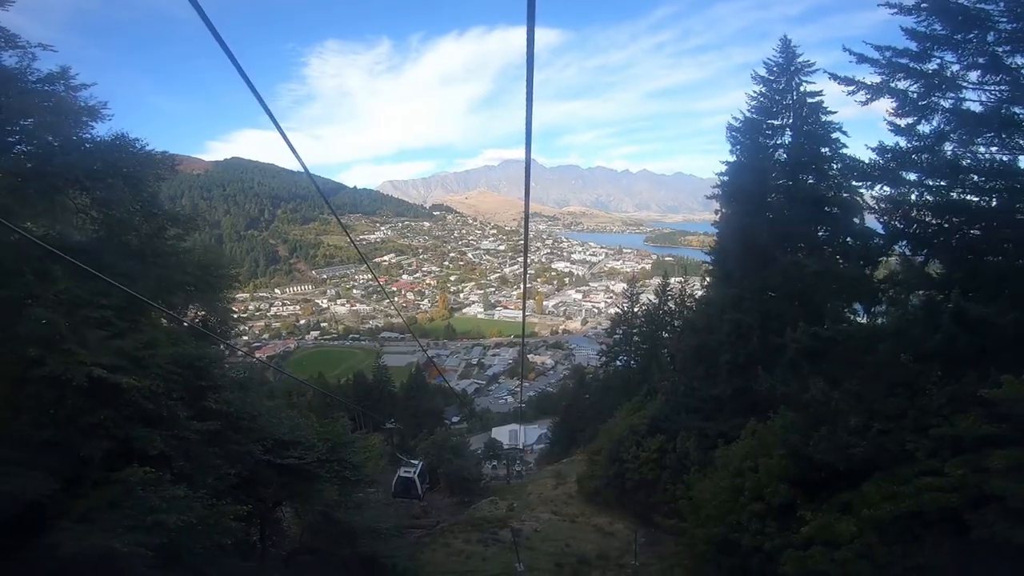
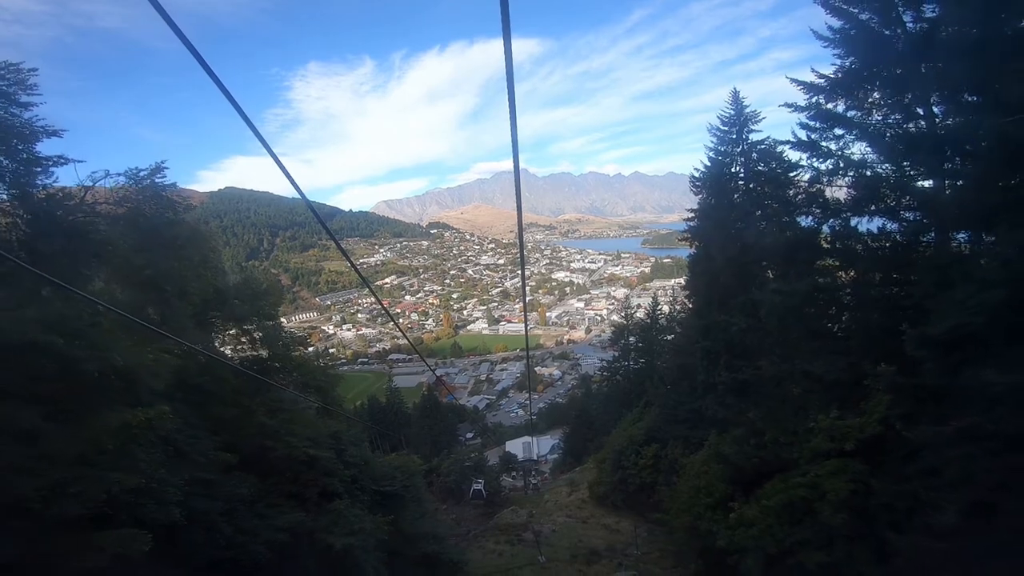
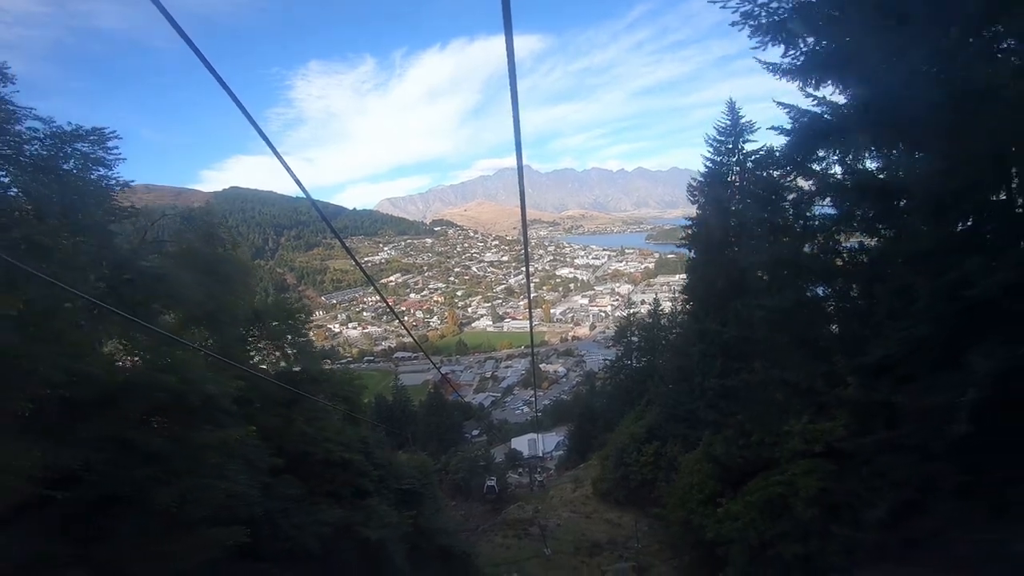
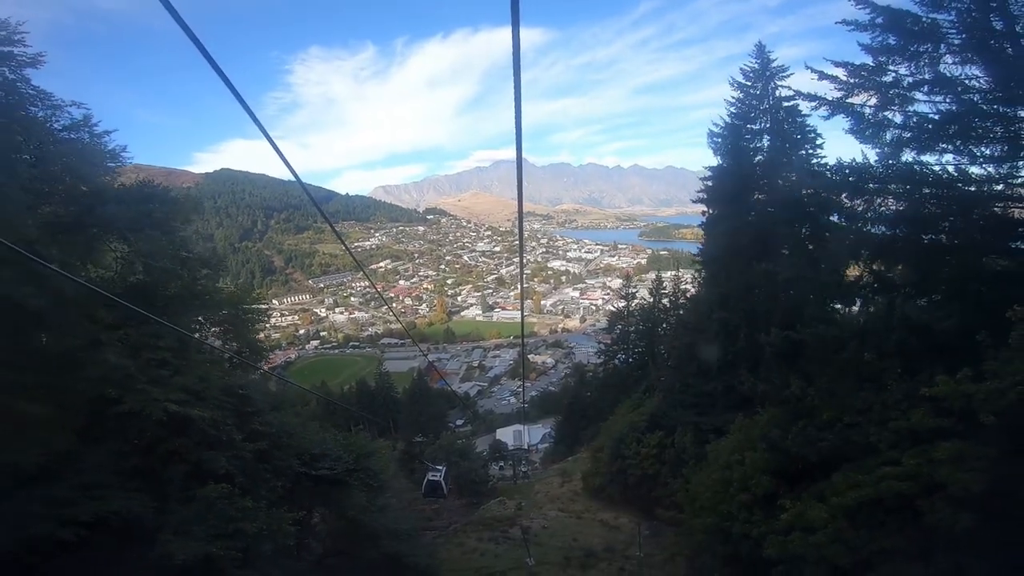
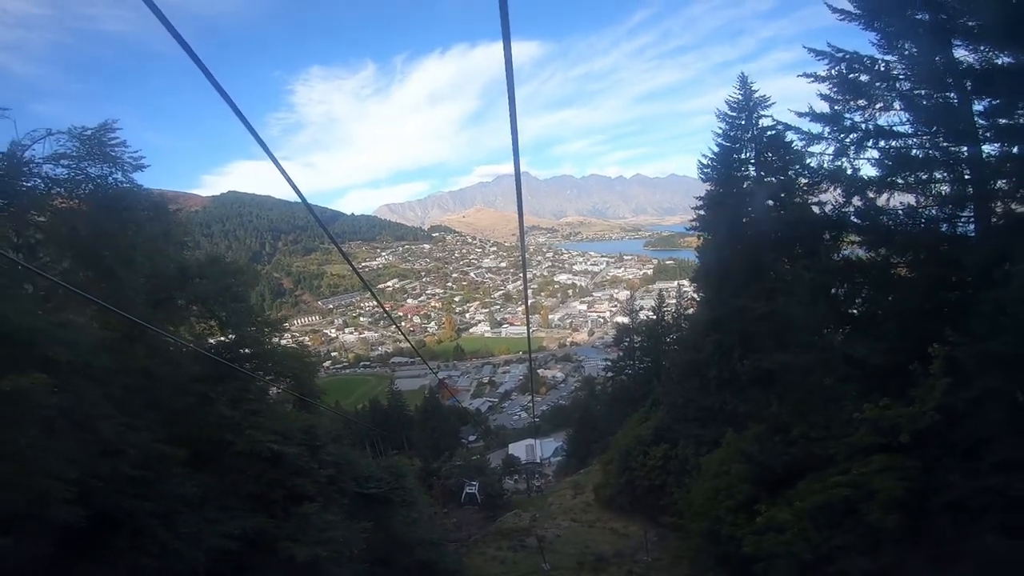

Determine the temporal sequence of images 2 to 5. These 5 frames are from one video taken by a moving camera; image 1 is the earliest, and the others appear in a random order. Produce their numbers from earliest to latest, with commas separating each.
4, 5, 2, 3
